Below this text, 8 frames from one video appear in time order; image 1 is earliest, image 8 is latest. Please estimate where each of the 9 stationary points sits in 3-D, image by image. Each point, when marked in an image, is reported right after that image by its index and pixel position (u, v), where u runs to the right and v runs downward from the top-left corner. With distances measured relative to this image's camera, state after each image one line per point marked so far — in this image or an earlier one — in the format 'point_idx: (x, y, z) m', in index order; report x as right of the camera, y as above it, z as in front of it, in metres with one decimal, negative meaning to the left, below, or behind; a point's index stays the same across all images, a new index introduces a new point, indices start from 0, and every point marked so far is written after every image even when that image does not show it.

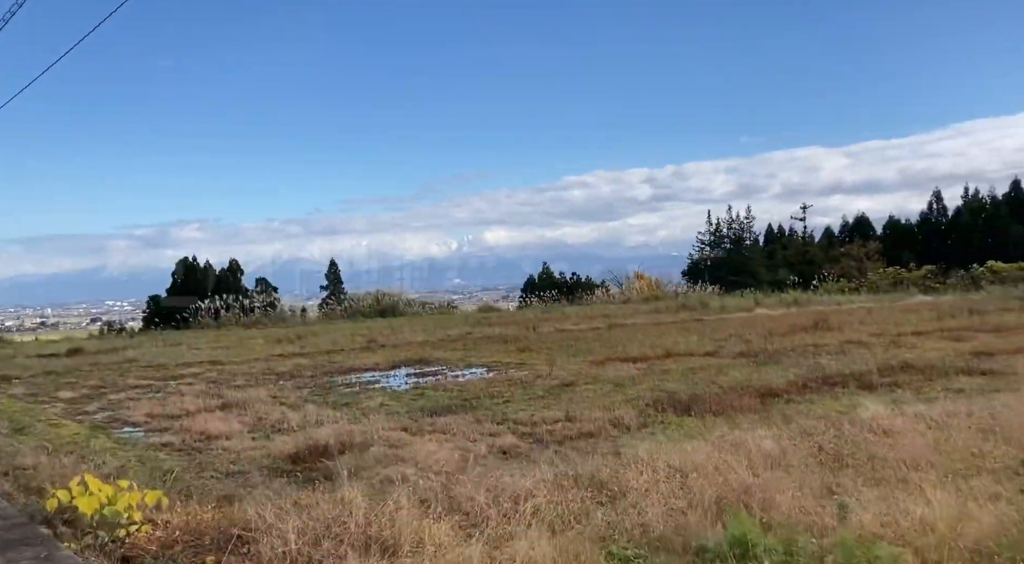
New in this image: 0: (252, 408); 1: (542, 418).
0: (-2.2, -1.1, +8.4) m
1: (+0.2, -0.9, +6.5) m
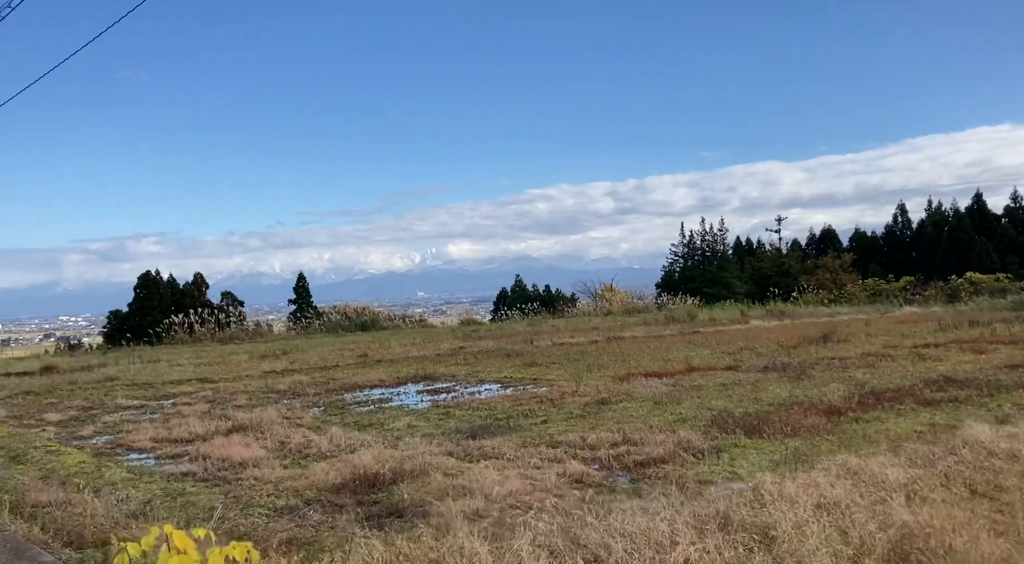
0: (-2.0, -1.2, +7.9) m
1: (+0.5, -1.0, +6.0) m
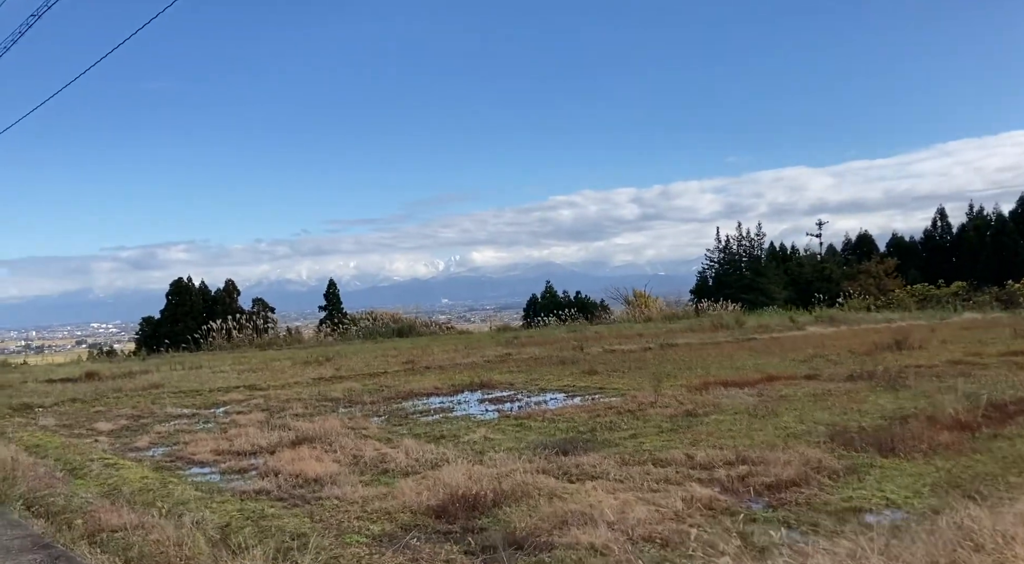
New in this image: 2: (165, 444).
0: (-1.3, -1.2, +7.4) m
1: (+1.1, -1.0, +5.5) m
2: (-3.2, -1.5, +8.9) m
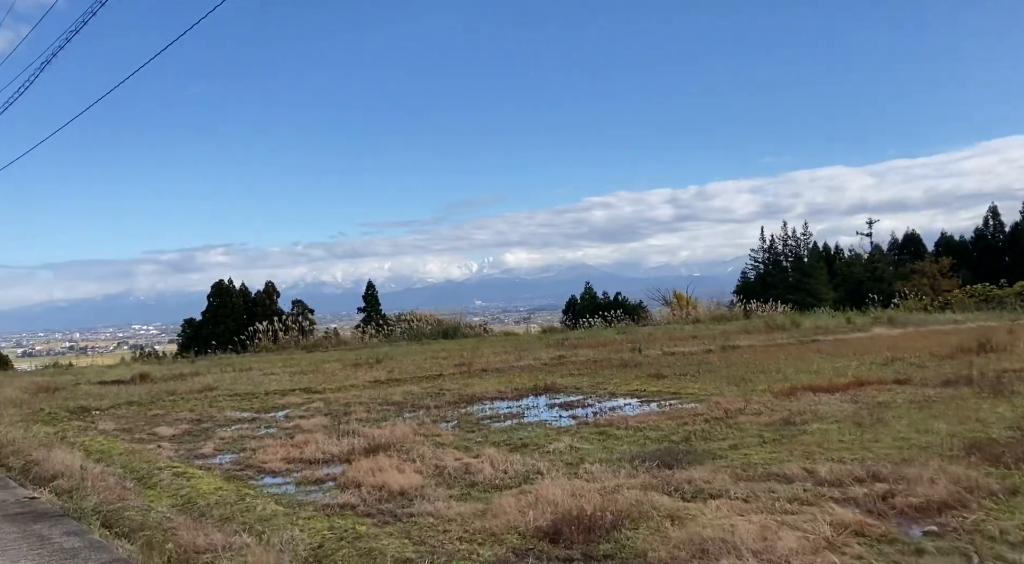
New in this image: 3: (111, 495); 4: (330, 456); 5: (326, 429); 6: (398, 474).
0: (-0.7, -1.3, +7.1) m
1: (+1.7, -1.0, +5.1) m
2: (-2.5, -1.5, +8.6) m
3: (-2.4, -1.3, +5.8) m
4: (-1.4, -1.4, +7.5) m
5: (-1.8, -1.4, +9.4) m
6: (-0.7, -1.2, +6.2) m
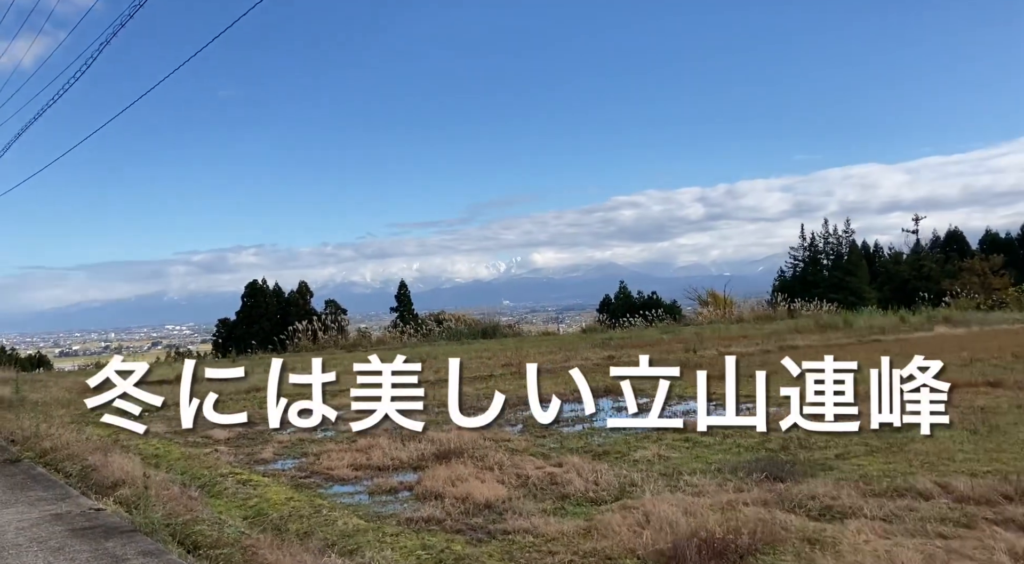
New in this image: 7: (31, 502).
0: (-0.1, -1.2, +6.7) m
1: (+2.2, -1.0, +4.6) m
2: (-1.9, -1.5, +8.3) m
3: (-1.9, -1.3, +5.4) m
4: (-0.9, -1.3, +7.2) m
5: (-1.2, -1.4, +9.0) m
6: (-0.2, -1.2, +5.8) m
7: (-2.8, -1.3, +5.6) m
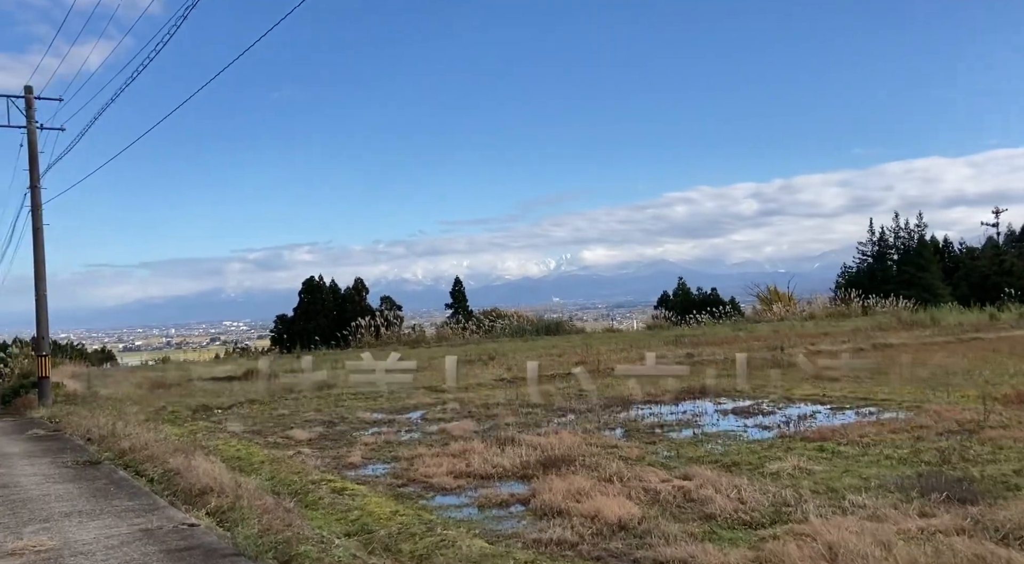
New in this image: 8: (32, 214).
0: (+0.6, -1.2, +6.0) m
1: (+2.8, -0.9, +3.8) m
2: (-1.0, -1.4, +7.7) m
3: (-1.2, -1.2, +4.9) m
4: (-0.1, -1.3, +6.6) m
5: (-0.3, -1.3, +8.4) m
6: (+0.5, -1.2, +5.2) m
7: (-2.1, -1.2, +5.2) m
8: (-6.0, +0.8, +12.1) m
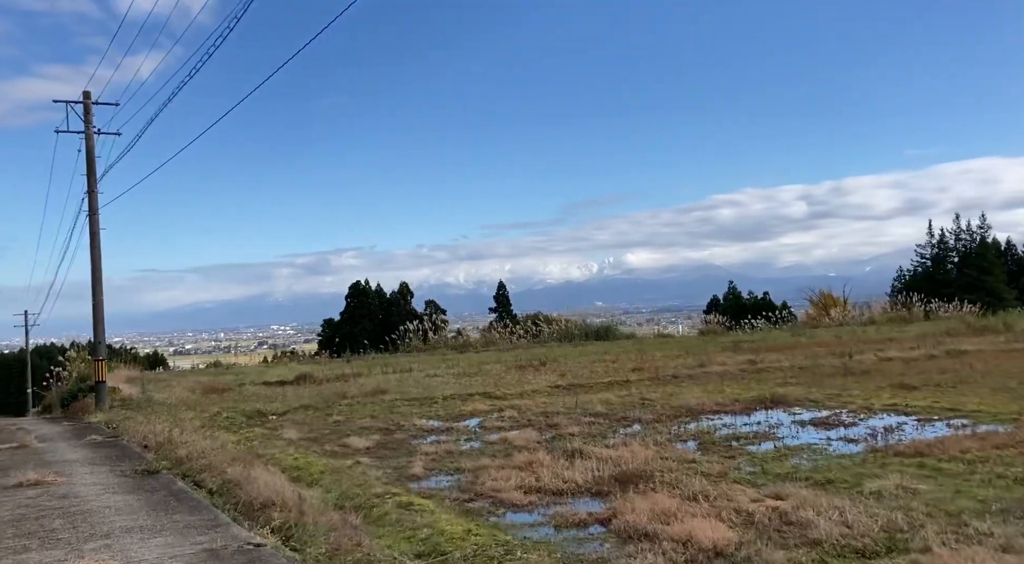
0: (+1.1, -1.2, +5.6) m
1: (+3.1, -0.9, +3.3) m
2: (-0.5, -1.5, +7.4) m
3: (-0.8, -1.2, +4.6) m
4: (+0.4, -1.3, +6.2) m
5: (+0.3, -1.4, +8.1) m
6: (+0.9, -1.2, +4.8) m
7: (-1.7, -1.3, +4.9) m
8: (-5.3, +0.8, +12.1) m
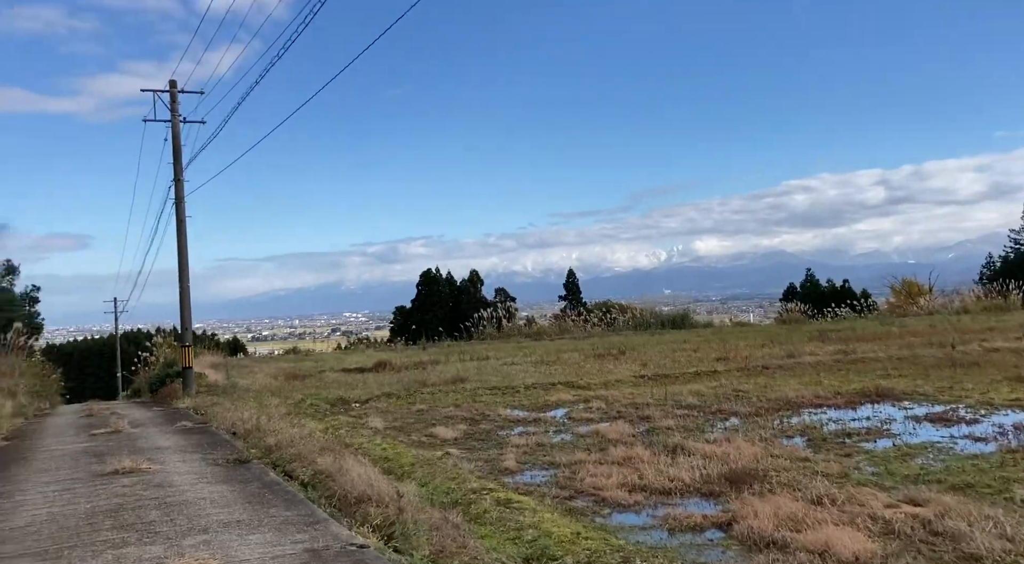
0: (+1.6, -1.1, +5.2) m
1: (+3.5, -0.9, +2.7) m
2: (+0.2, -1.4, +7.1) m
3: (-0.3, -1.2, +4.3) m
4: (+1.0, -1.2, +5.9) m
5: (+1.1, -1.3, +7.7) m
6: (+1.4, -1.1, +4.4) m
7: (-1.1, -1.2, +4.7) m
8: (-4.2, +1.0, +12.1) m
